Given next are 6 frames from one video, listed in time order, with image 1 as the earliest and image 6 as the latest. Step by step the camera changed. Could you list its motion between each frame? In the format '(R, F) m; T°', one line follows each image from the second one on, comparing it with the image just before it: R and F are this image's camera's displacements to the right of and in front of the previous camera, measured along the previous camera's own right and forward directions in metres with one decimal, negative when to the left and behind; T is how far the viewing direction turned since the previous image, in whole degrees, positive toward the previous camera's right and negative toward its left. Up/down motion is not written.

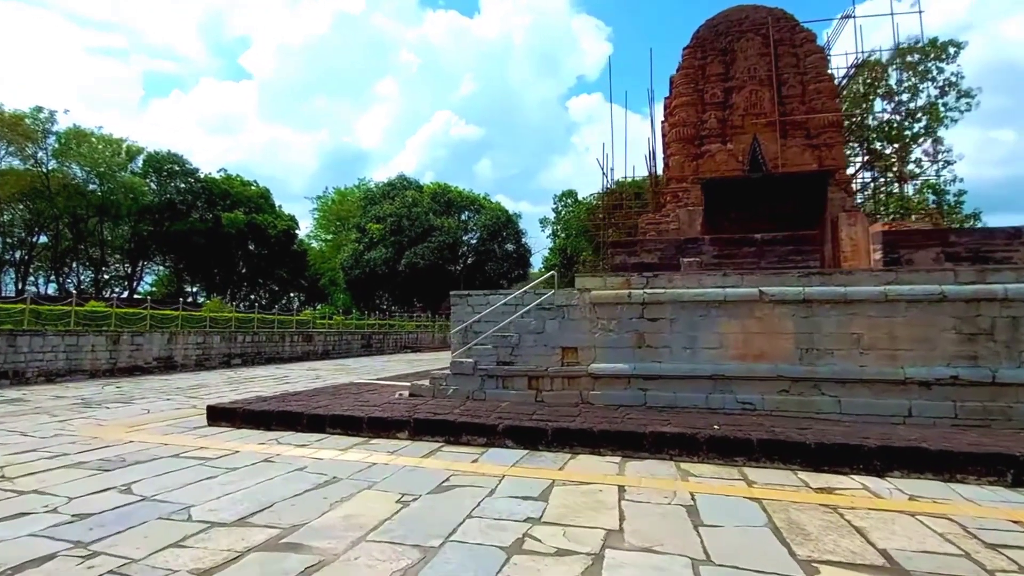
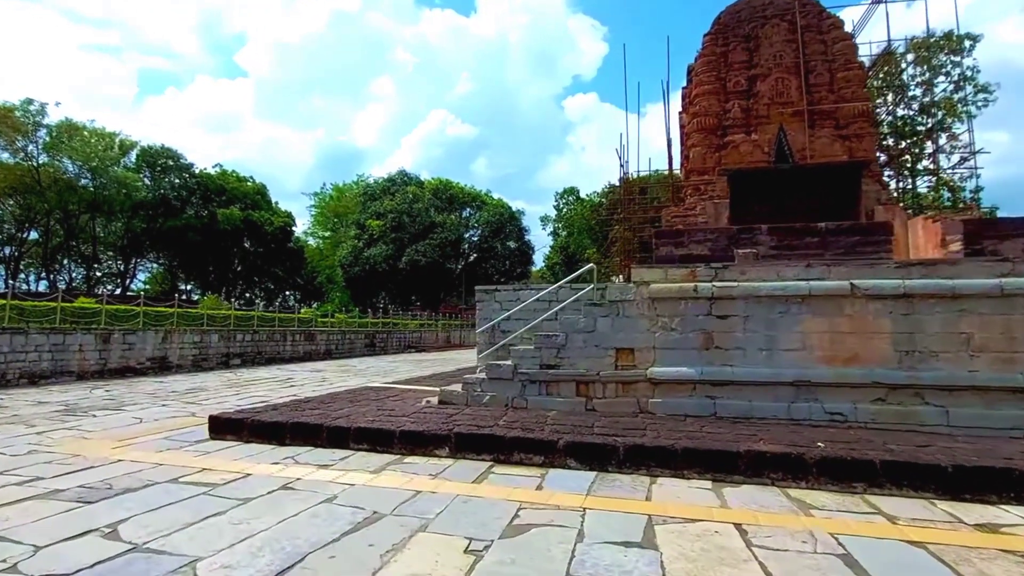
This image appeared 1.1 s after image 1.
(-0.5, +0.8) m; 0°
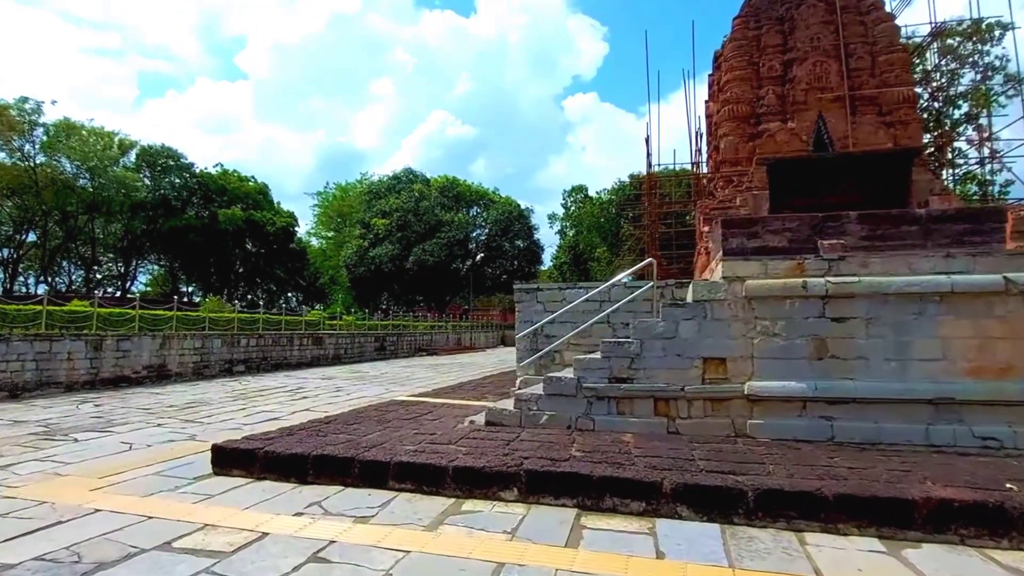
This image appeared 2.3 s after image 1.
(-0.5, +1.0) m; 0°
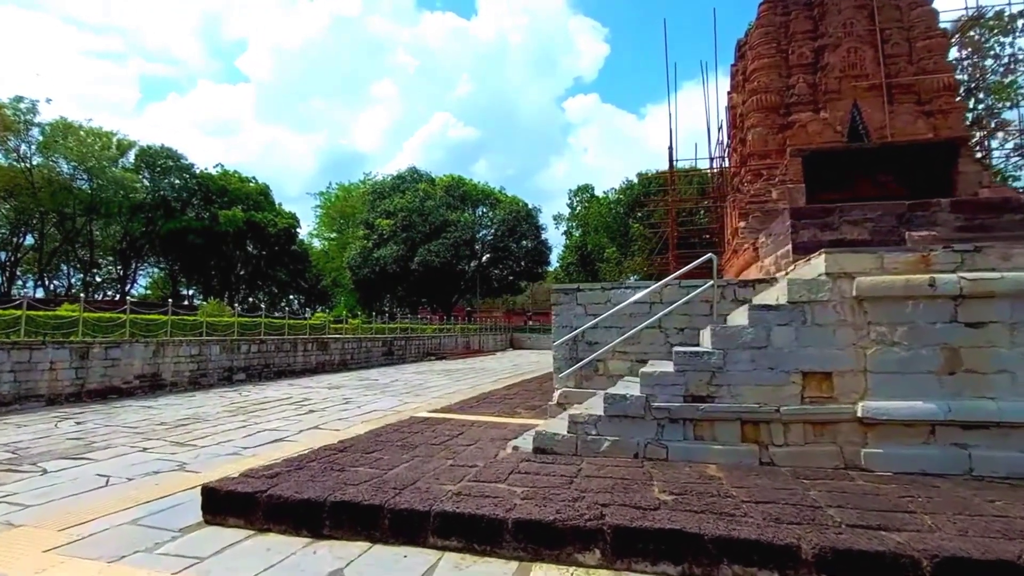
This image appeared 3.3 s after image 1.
(-0.4, +0.8) m; 0°
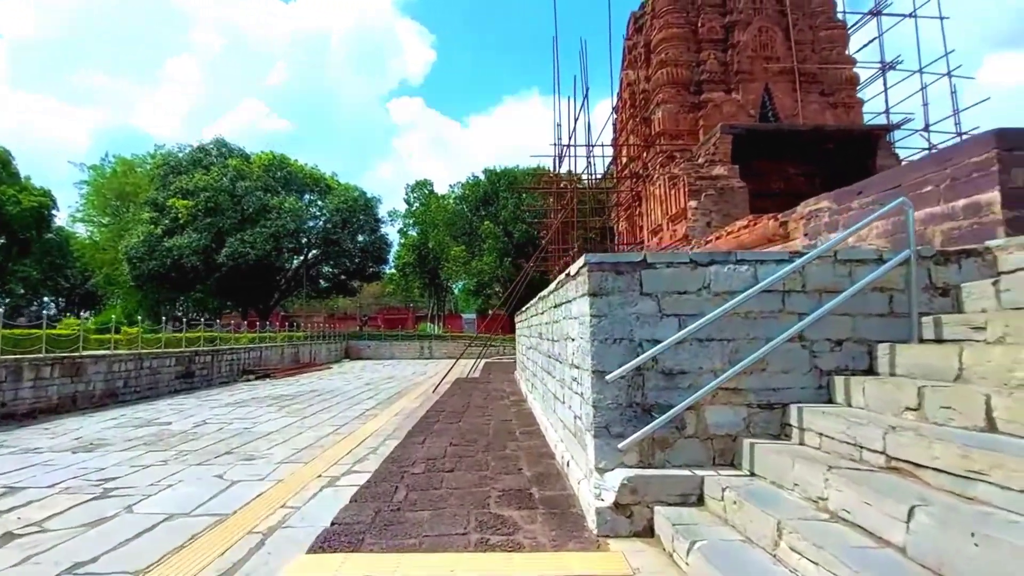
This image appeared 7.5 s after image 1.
(-0.8, +3.3) m; +18°
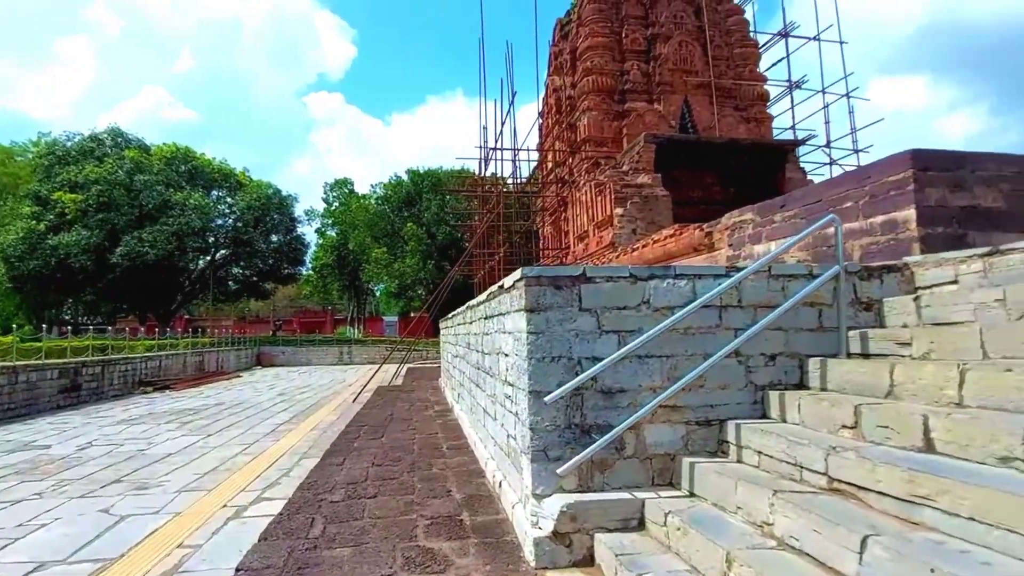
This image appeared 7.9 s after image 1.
(0.0, +0.2) m; +8°
